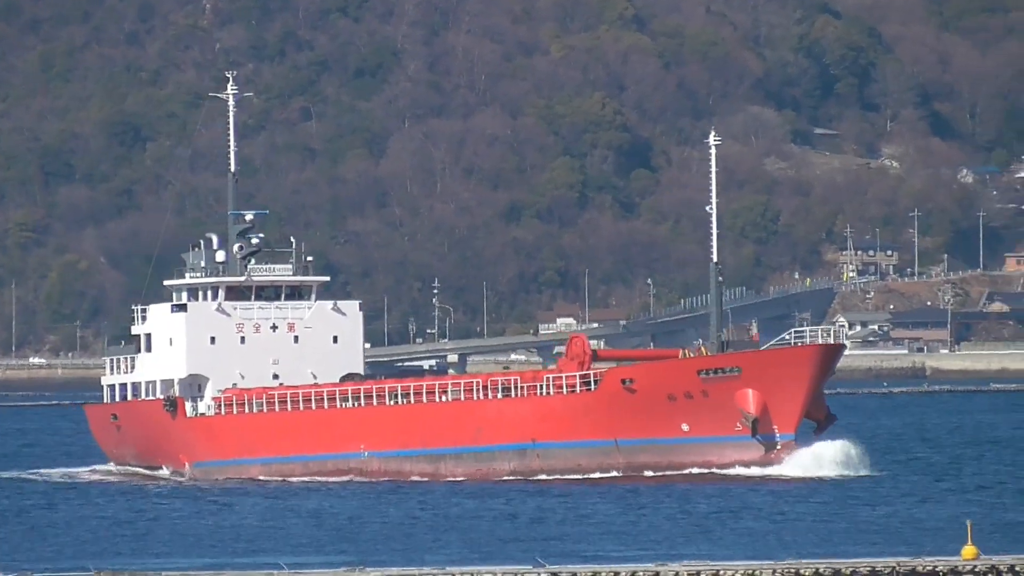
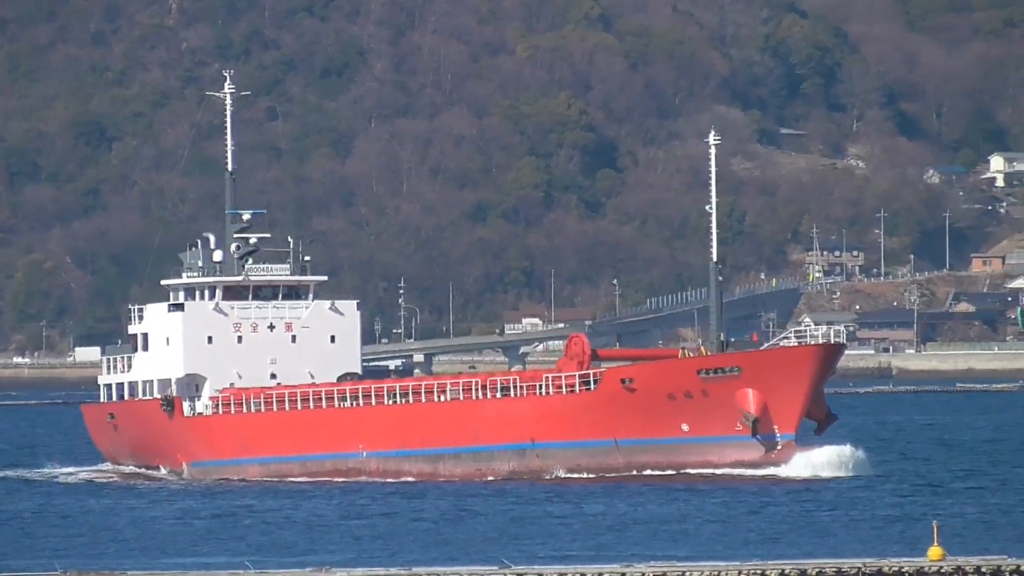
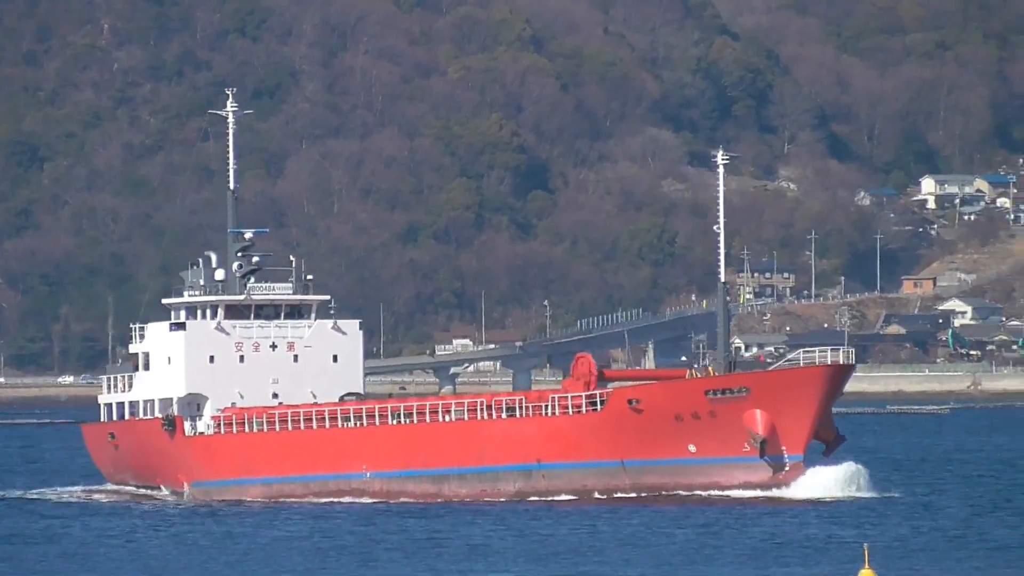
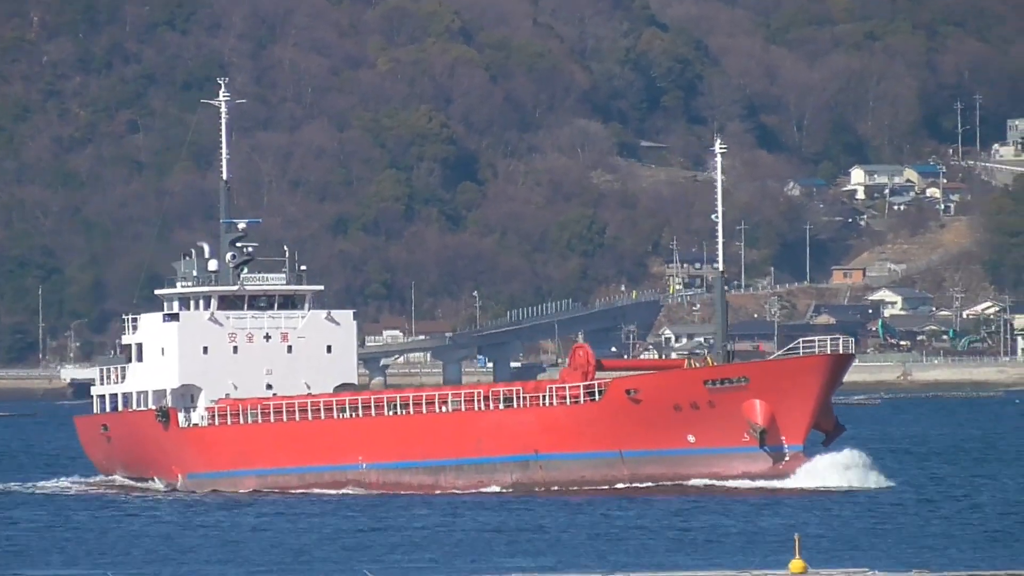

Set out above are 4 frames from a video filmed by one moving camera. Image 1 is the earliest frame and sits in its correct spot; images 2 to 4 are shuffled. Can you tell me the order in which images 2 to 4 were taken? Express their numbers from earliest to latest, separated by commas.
2, 3, 4
